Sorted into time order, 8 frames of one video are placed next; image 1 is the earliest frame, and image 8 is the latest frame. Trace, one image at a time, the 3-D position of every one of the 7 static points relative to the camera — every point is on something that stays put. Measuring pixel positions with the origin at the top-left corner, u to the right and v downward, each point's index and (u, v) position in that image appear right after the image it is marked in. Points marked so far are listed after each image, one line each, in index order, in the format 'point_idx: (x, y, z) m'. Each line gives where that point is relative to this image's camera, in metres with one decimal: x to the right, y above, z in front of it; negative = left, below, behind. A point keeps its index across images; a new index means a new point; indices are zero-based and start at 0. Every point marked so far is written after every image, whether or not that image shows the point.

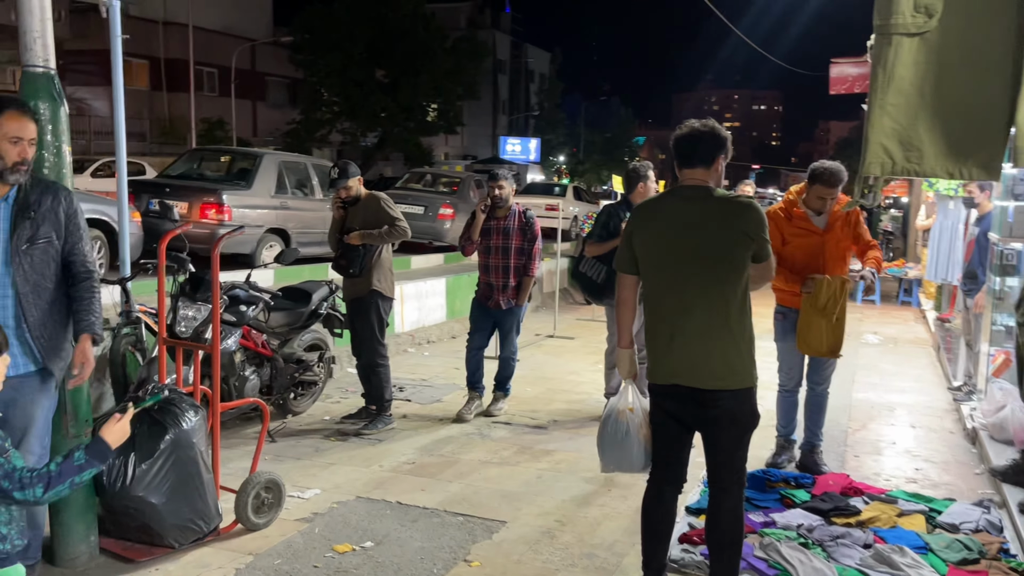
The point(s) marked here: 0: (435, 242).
0: (-1.3, +0.8, +13.7) m
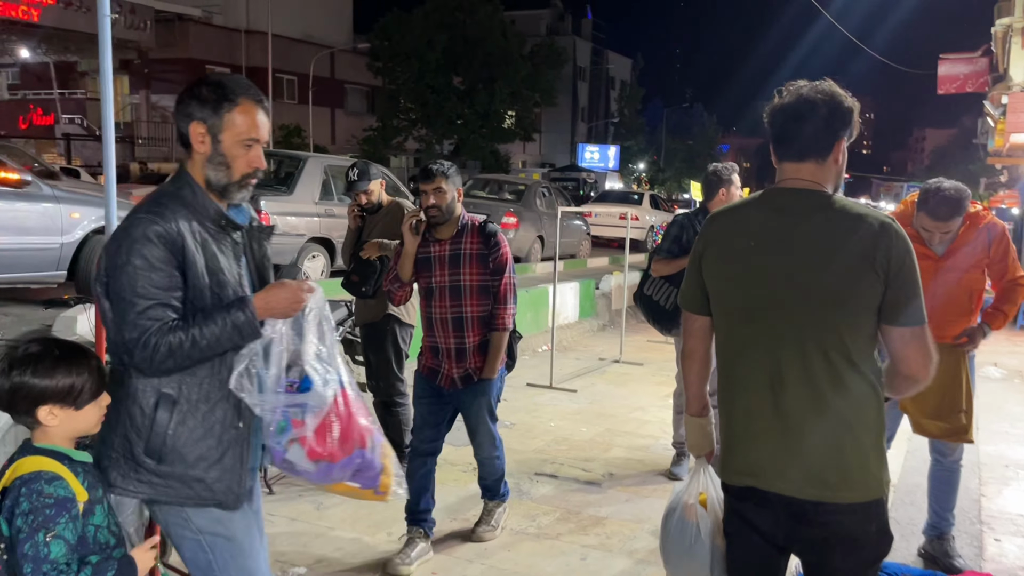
0: (-0.2, +0.5, +12.8) m
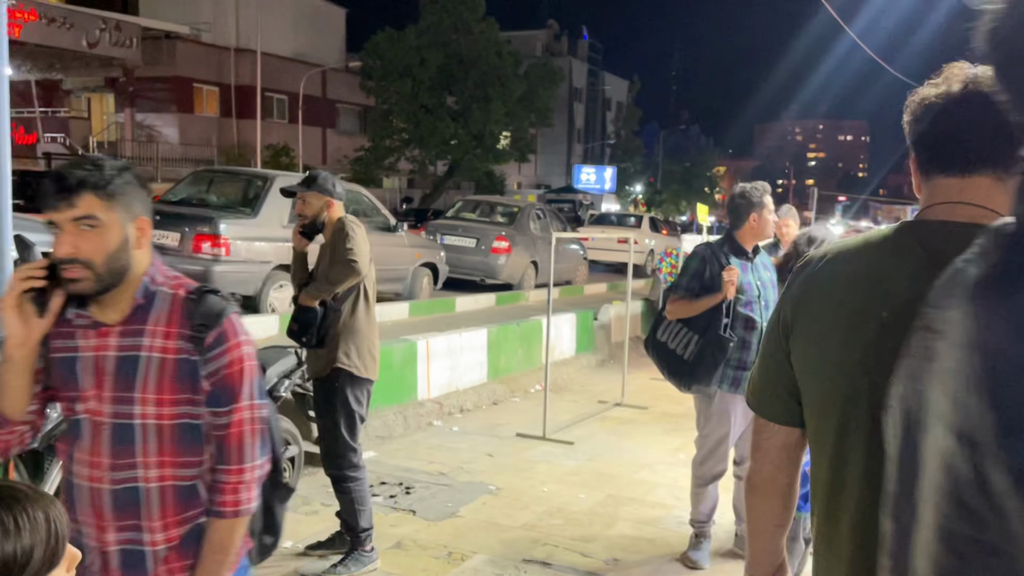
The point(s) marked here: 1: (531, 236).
0: (-0.3, +0.1, +11.9) m
1: (+0.3, +0.8, +12.5) m
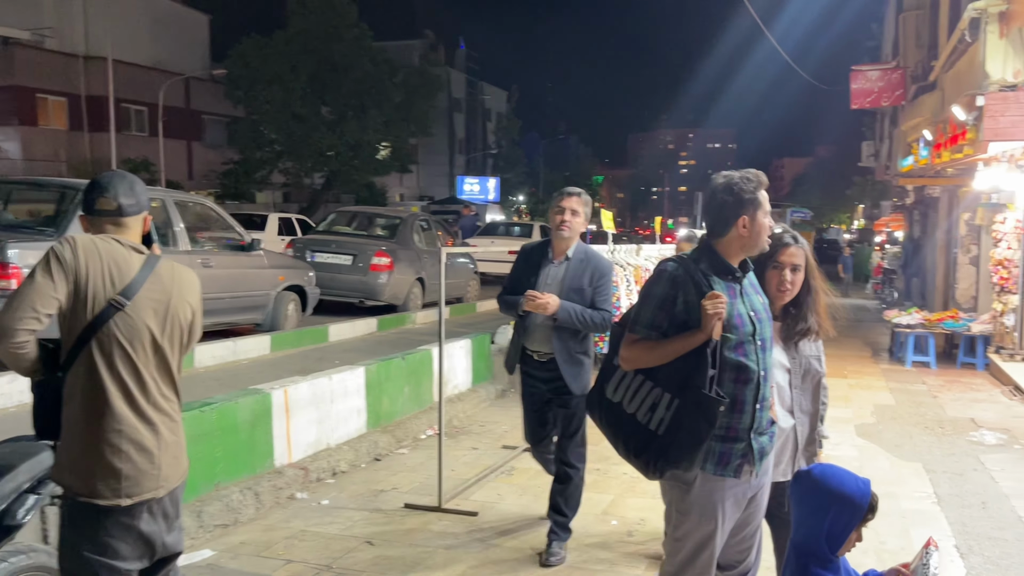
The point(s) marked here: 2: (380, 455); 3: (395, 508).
0: (-1.8, -0.2, +10.5) m
1: (-1.3, +0.5, +11.2) m
2: (-0.9, -1.2, +6.0) m
3: (-0.7, -1.3, +4.9) m
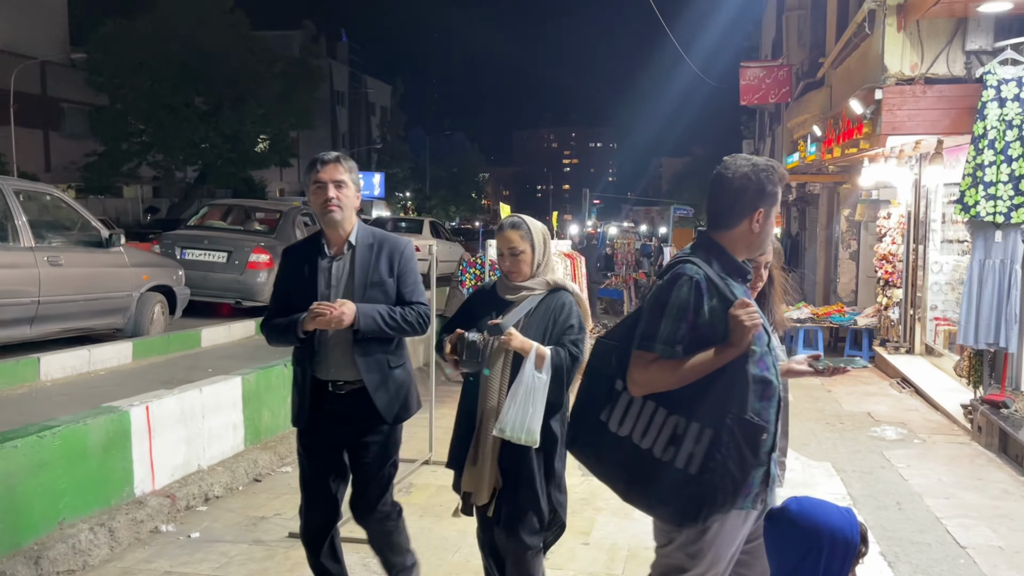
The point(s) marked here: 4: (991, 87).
0: (-3.1, -0.2, +9.7) m
1: (-2.7, +0.5, +10.4) m
2: (-1.6, -1.2, +5.3) m
3: (-1.2, -1.3, +4.3) m
4: (+3.4, +1.4, +5.9) m
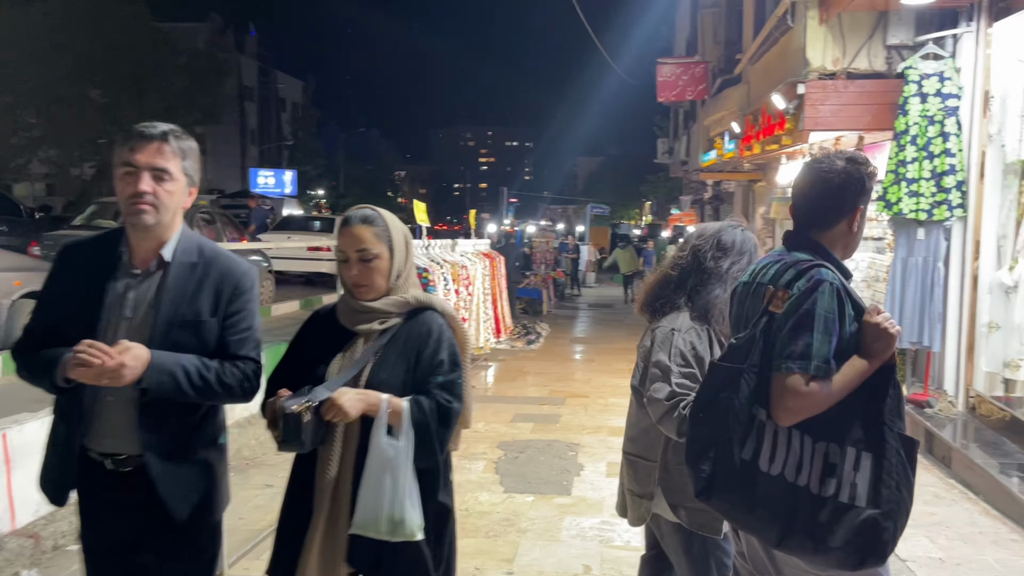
0: (-4.0, -0.2, +8.9) m
1: (-3.7, +0.5, +9.7) m
2: (-2.1, -1.2, +4.8) m
3: (-1.6, -1.3, +3.8) m
4: (+2.8, +1.4, +5.8) m
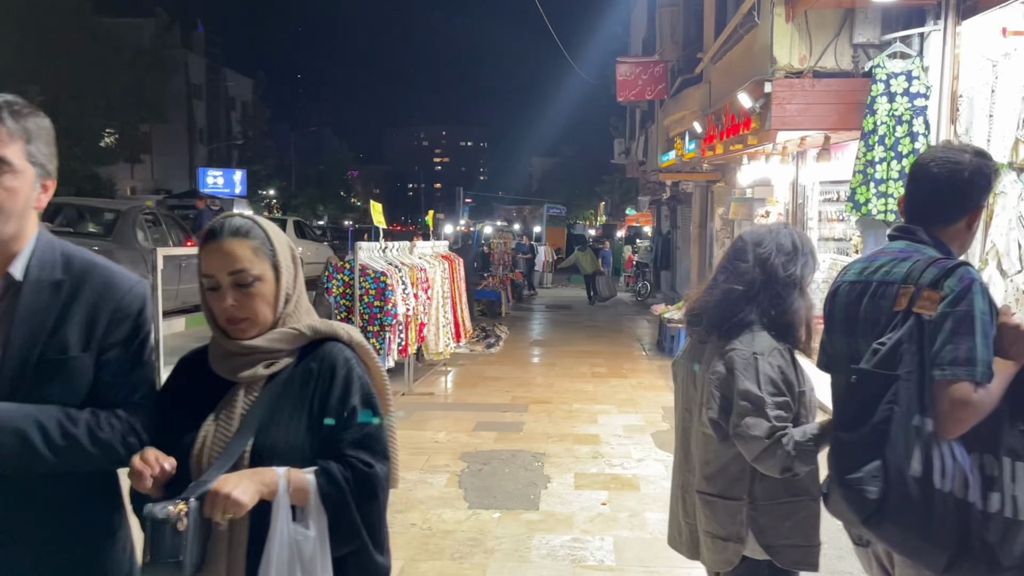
0: (-4.4, -0.3, +8.5) m
1: (-4.1, +0.4, +9.3) m
2: (-2.3, -1.3, +4.4) m
3: (-1.7, -1.4, +3.5) m
4: (+2.5, +1.4, +5.7) m
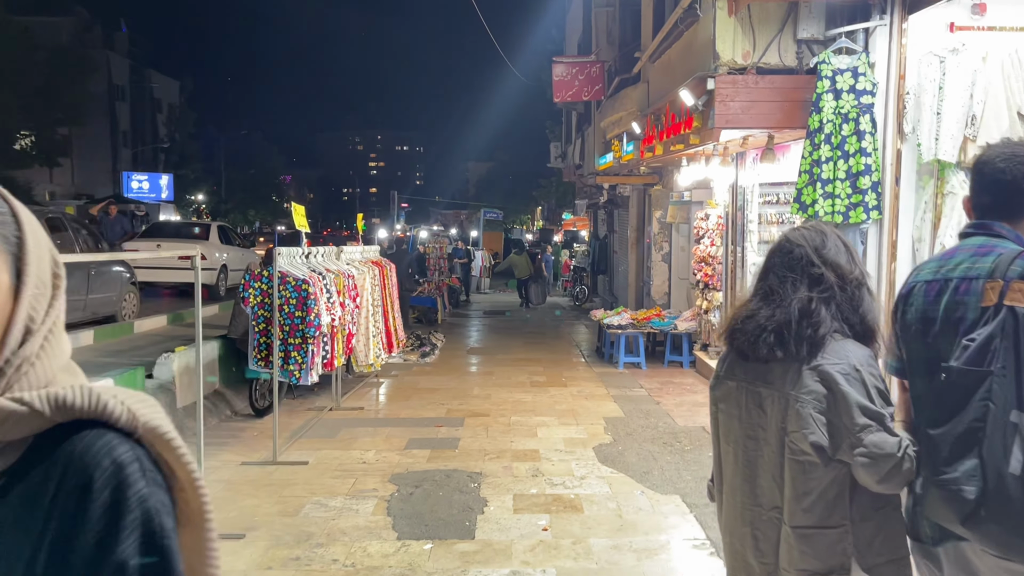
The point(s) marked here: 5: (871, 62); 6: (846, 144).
0: (-5.0, -0.4, +7.7) m
1: (-4.8, +0.3, +8.6) m
2: (-2.6, -1.3, +3.9) m
3: (-2.0, -1.4, +2.9) m
4: (+2.1, +1.4, +5.5) m
5: (+2.4, +1.5, +5.5) m
6: (+2.2, +0.9, +5.4) m
